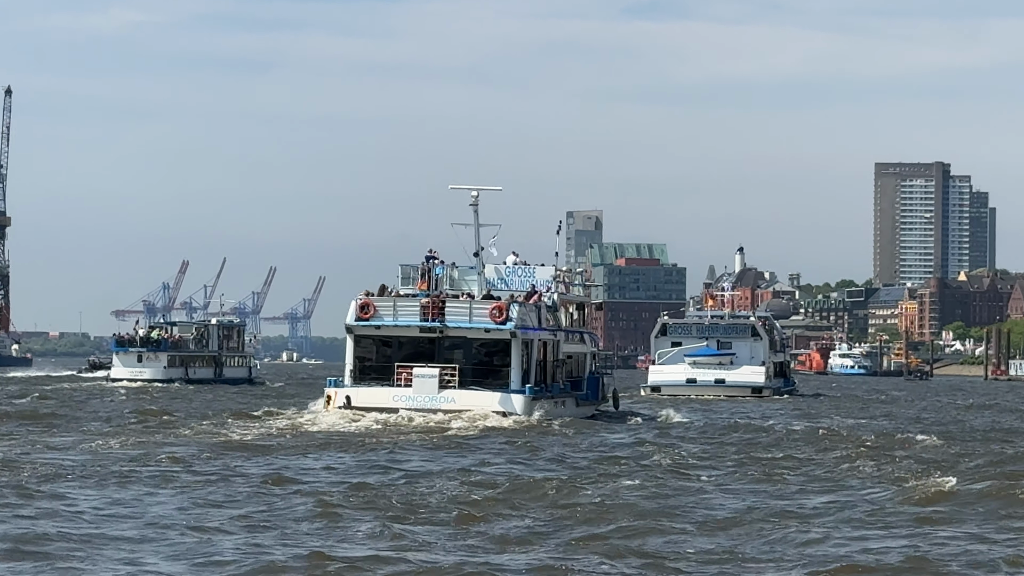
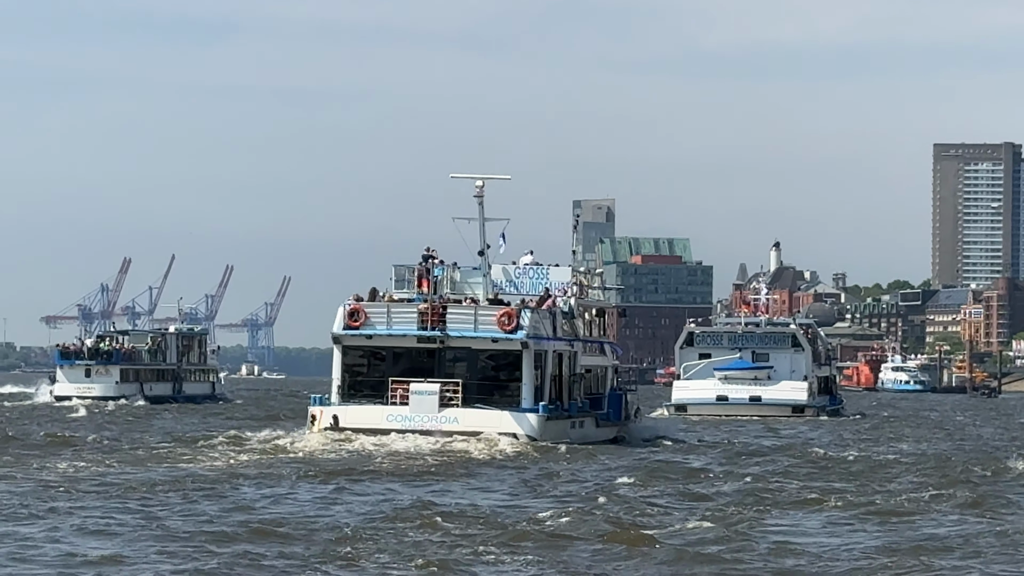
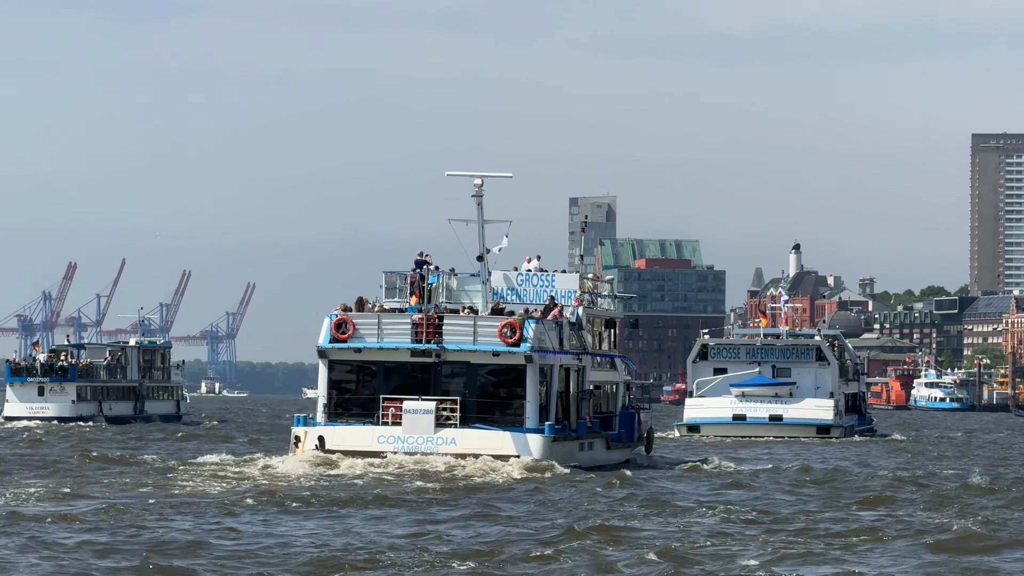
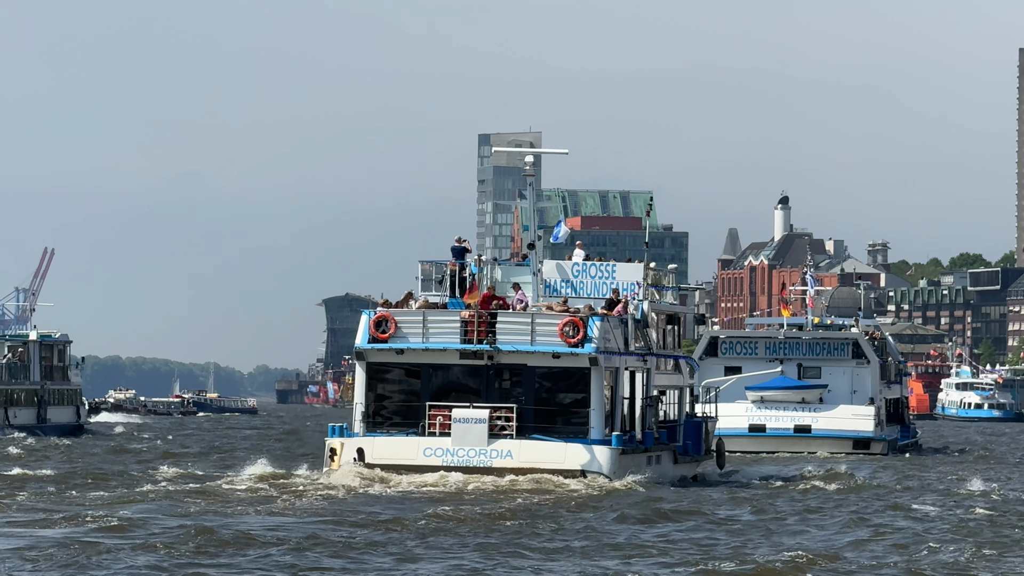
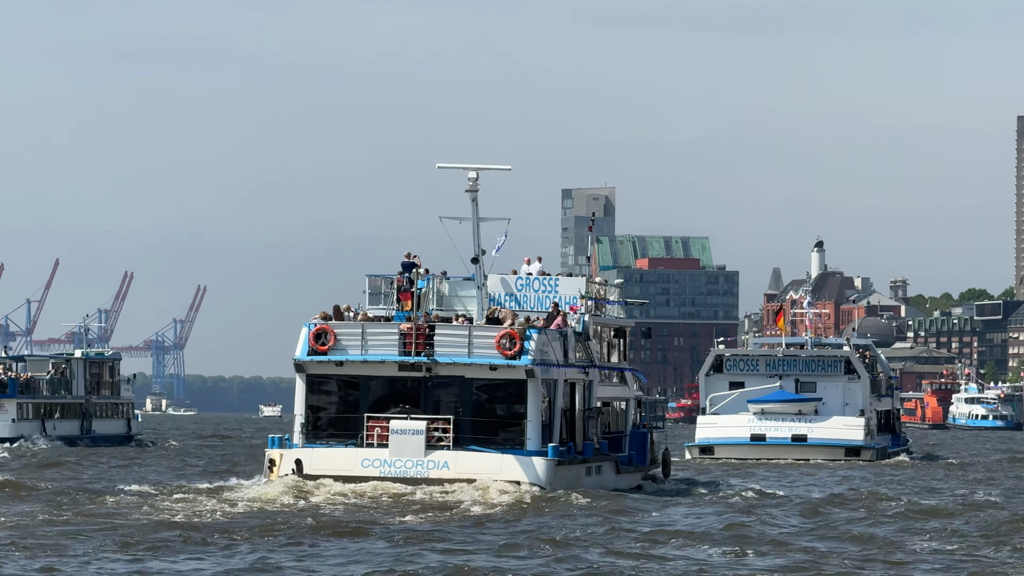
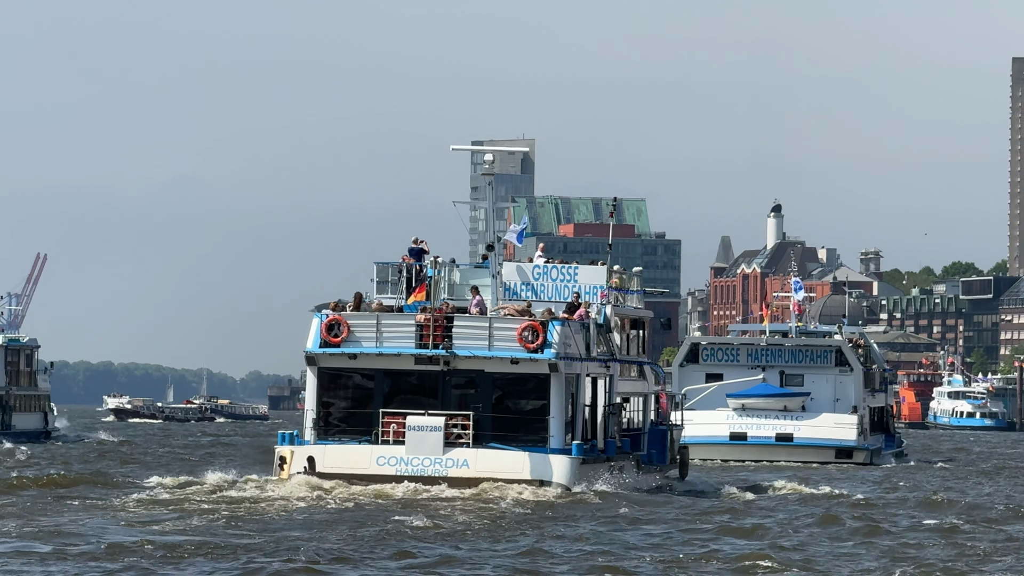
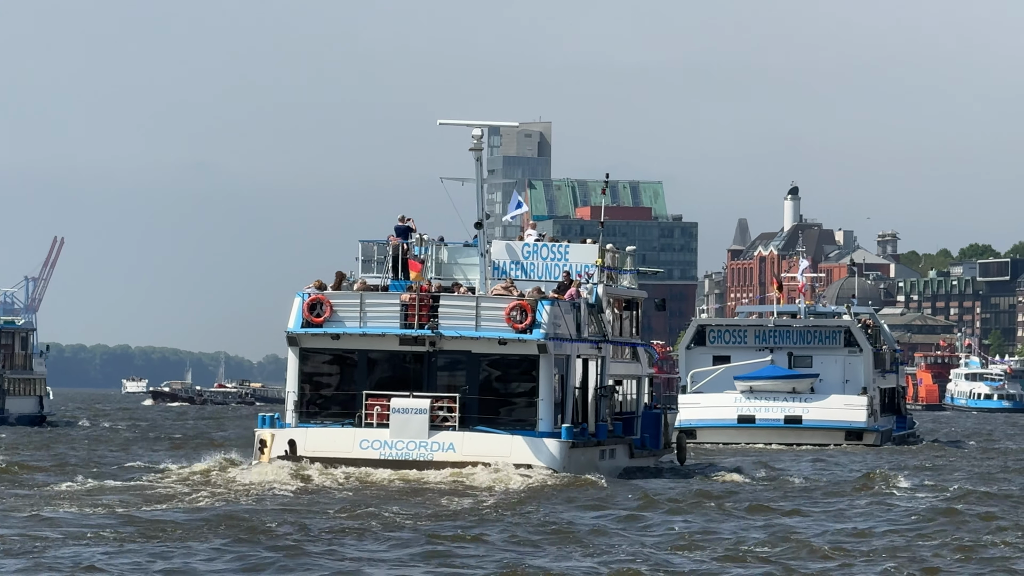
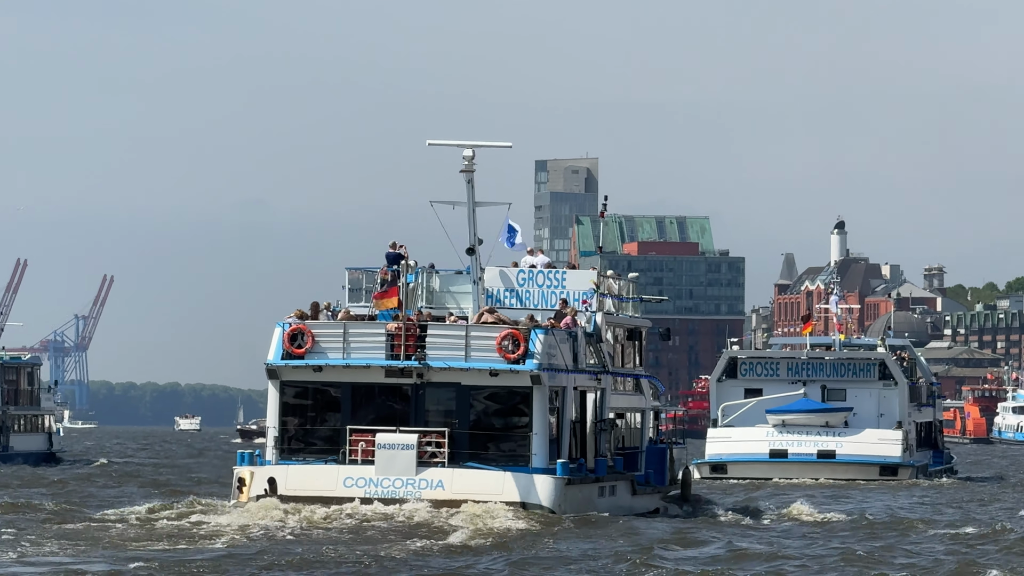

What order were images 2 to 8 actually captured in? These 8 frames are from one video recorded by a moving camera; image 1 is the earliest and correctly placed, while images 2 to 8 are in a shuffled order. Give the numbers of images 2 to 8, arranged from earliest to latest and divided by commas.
2, 3, 5, 8, 7, 6, 4
